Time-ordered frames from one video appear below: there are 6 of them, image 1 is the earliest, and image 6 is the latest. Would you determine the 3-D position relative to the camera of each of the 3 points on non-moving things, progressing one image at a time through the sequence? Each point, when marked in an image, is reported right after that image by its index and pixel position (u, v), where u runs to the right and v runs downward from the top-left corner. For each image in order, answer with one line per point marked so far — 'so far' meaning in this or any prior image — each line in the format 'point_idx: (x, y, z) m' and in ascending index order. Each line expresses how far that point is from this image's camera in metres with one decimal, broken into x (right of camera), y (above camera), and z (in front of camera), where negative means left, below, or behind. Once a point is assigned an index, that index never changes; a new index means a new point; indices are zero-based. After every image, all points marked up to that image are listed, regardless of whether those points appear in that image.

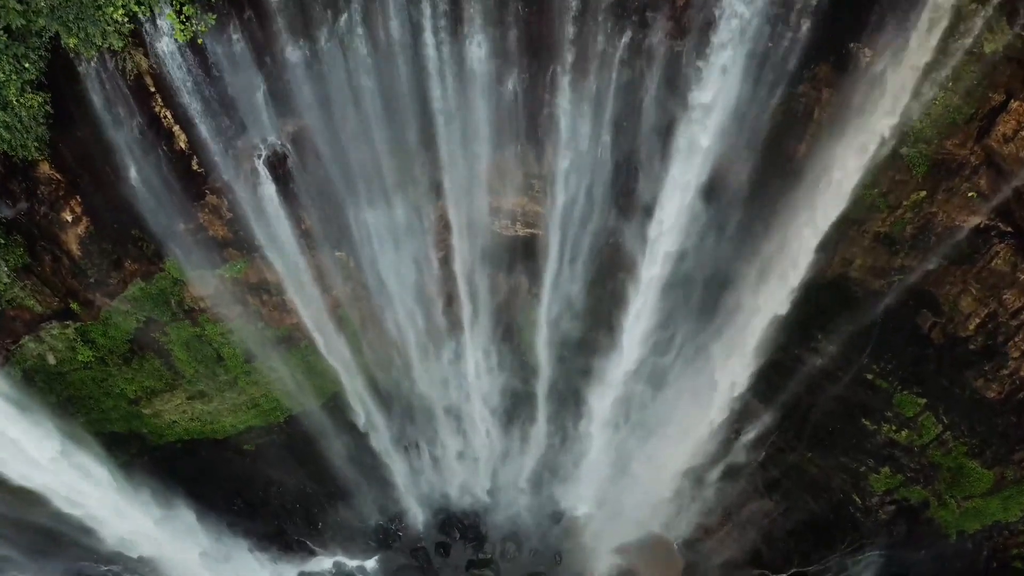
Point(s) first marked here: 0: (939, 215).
0: (+6.4, +1.1, +9.7) m
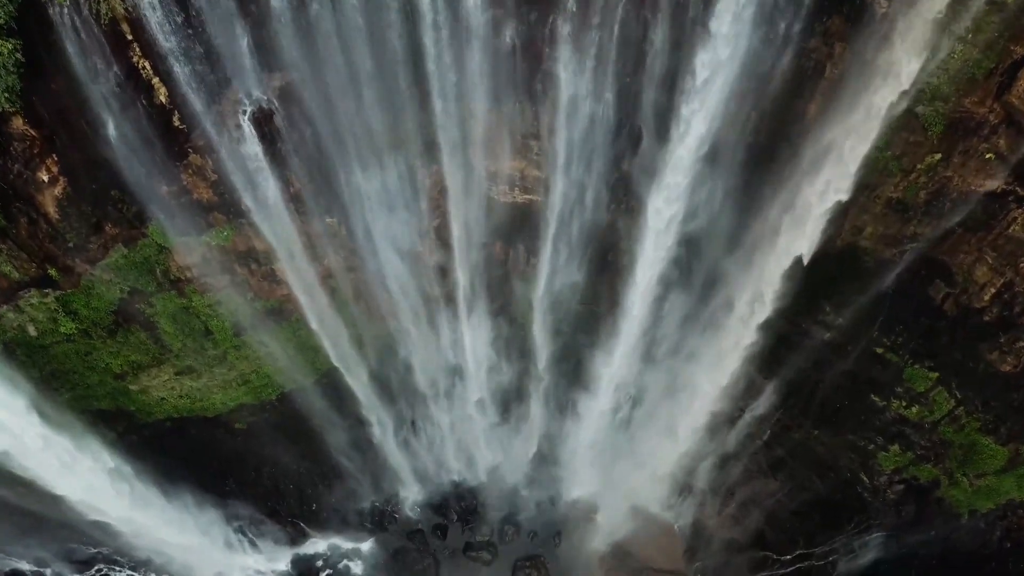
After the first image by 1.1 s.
0: (+6.4, +1.6, +9.3) m
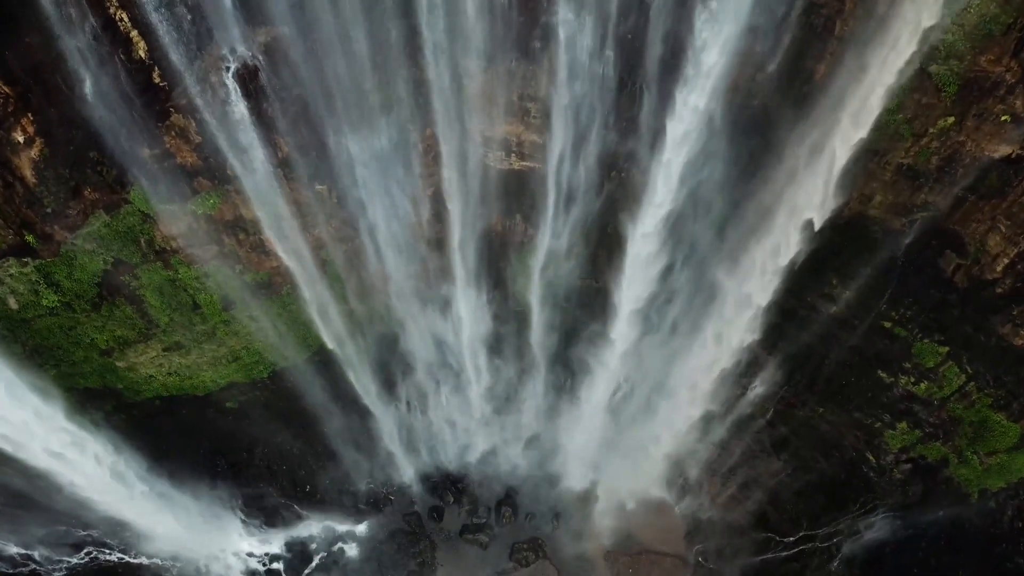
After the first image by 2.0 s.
0: (+6.3, +2.0, +8.9) m
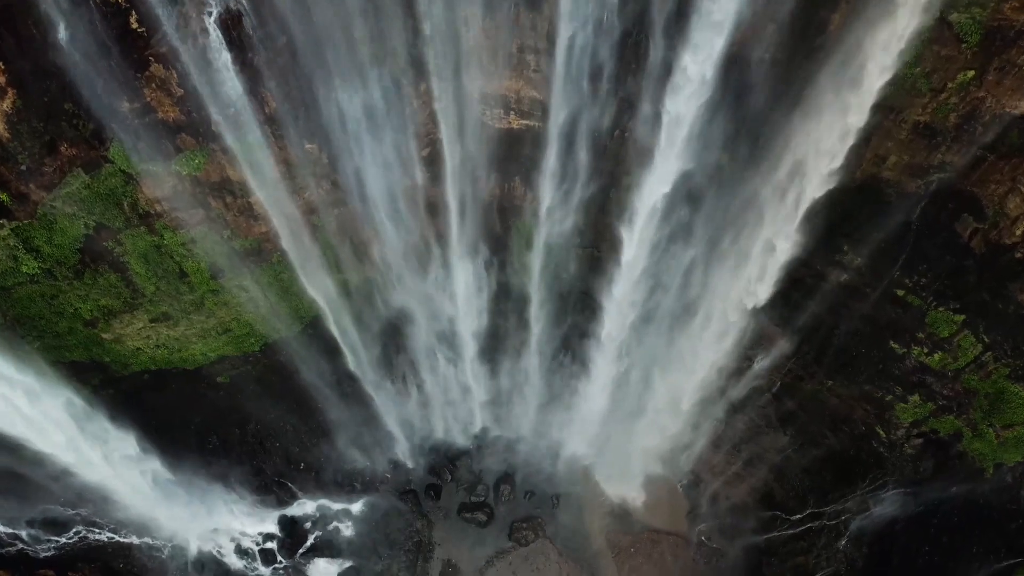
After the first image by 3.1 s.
0: (+6.3, +2.6, +8.5) m
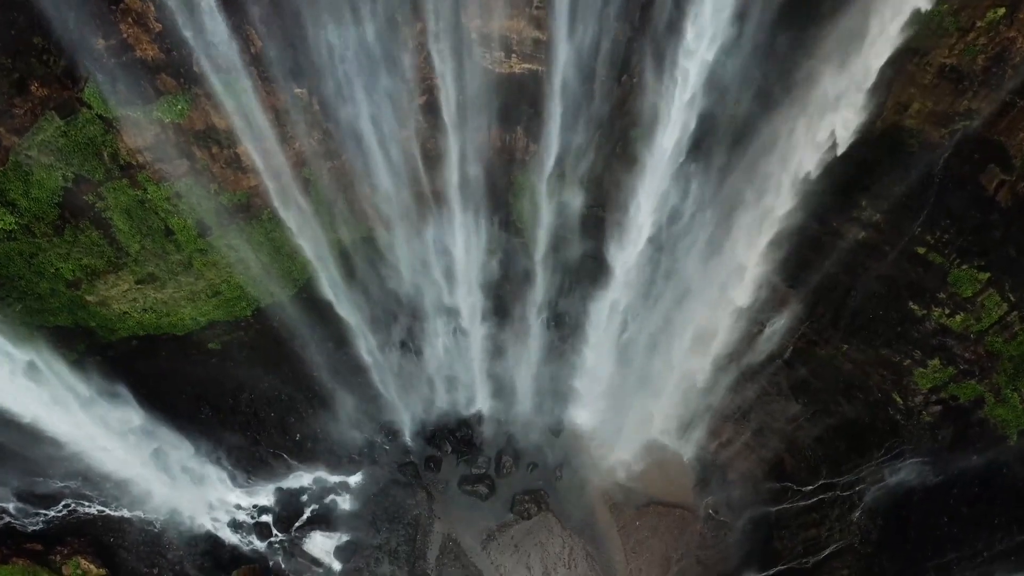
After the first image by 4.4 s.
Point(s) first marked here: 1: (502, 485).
0: (+6.3, +3.2, +7.9) m
1: (-0.2, -3.9, +12.7) m
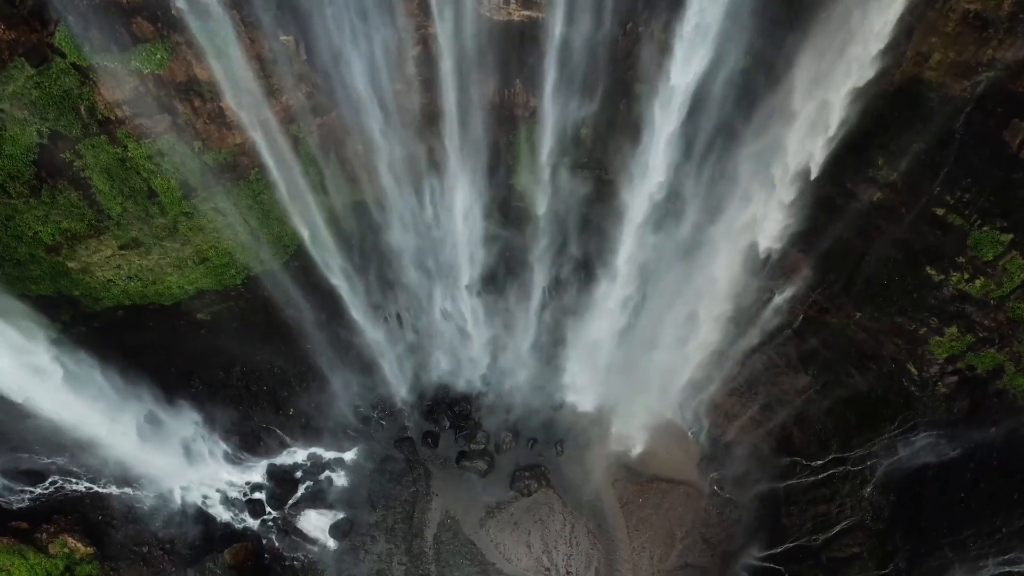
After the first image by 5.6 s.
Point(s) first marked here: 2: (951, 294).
0: (+6.3, +3.7, +7.4) m
1: (-0.2, -3.3, +12.3) m
2: (+6.7, 0.0, +9.8) m
